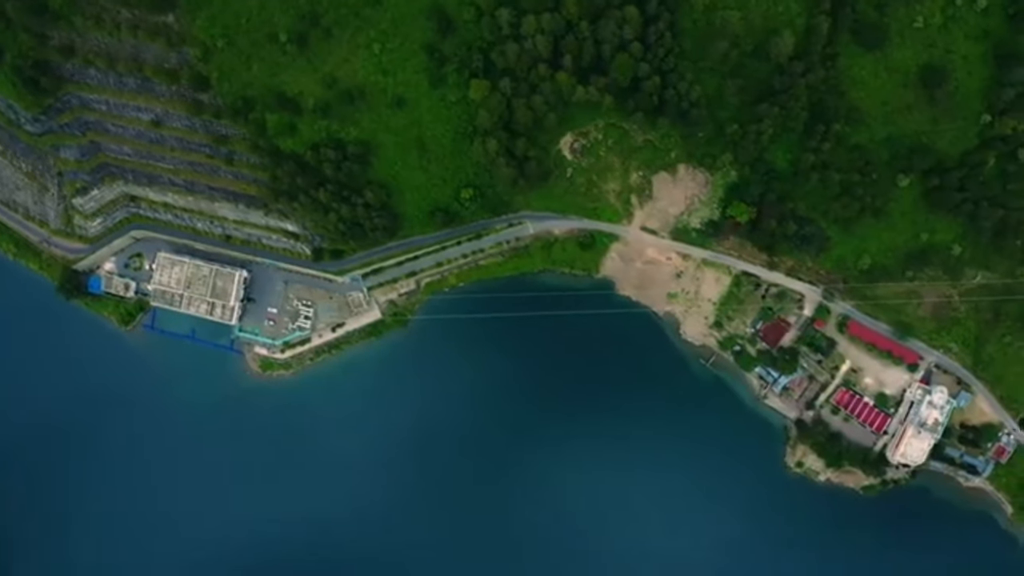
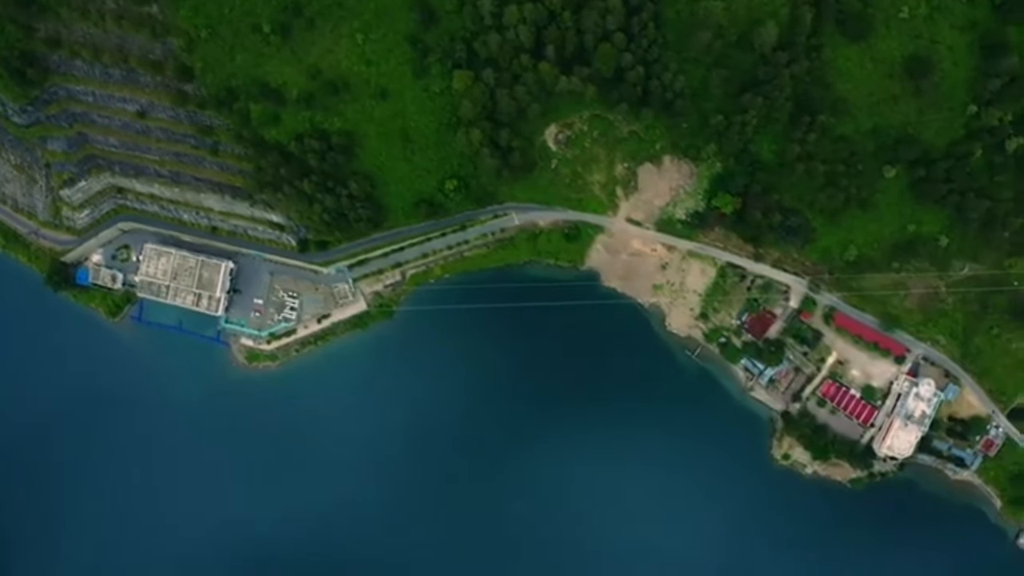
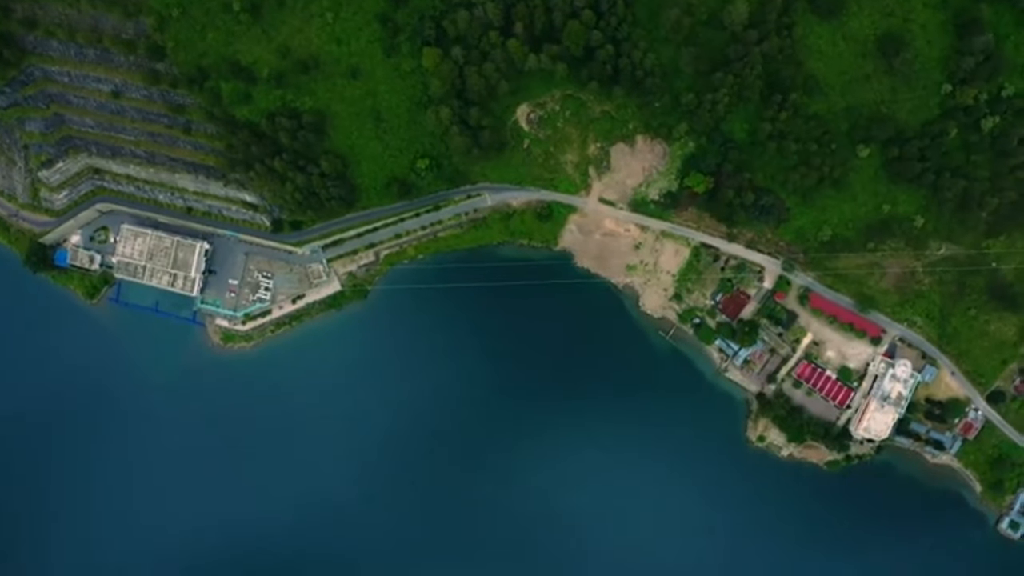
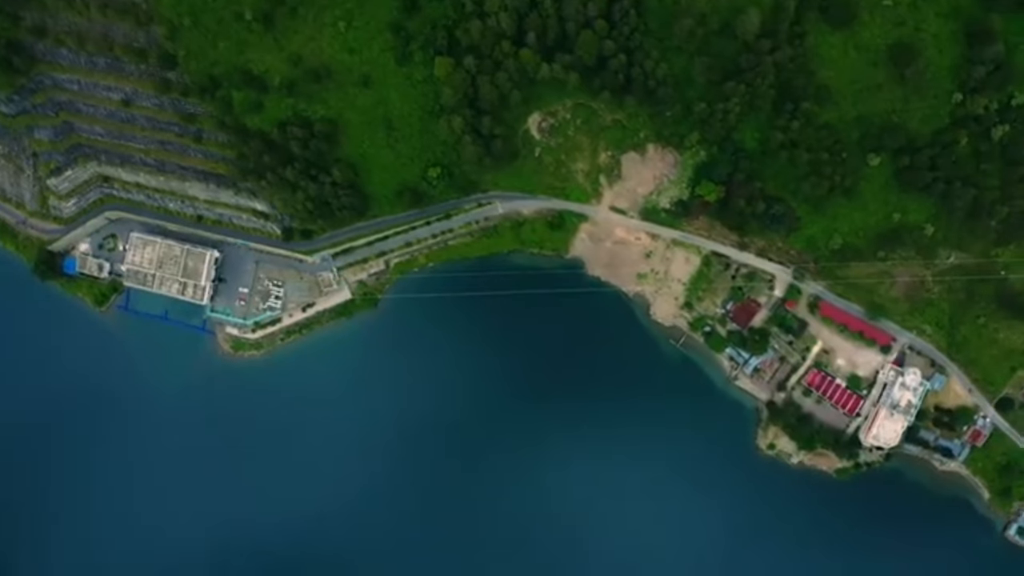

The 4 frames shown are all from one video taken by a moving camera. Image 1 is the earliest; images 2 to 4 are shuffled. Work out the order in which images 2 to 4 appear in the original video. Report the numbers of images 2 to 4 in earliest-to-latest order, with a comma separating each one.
2, 4, 3
